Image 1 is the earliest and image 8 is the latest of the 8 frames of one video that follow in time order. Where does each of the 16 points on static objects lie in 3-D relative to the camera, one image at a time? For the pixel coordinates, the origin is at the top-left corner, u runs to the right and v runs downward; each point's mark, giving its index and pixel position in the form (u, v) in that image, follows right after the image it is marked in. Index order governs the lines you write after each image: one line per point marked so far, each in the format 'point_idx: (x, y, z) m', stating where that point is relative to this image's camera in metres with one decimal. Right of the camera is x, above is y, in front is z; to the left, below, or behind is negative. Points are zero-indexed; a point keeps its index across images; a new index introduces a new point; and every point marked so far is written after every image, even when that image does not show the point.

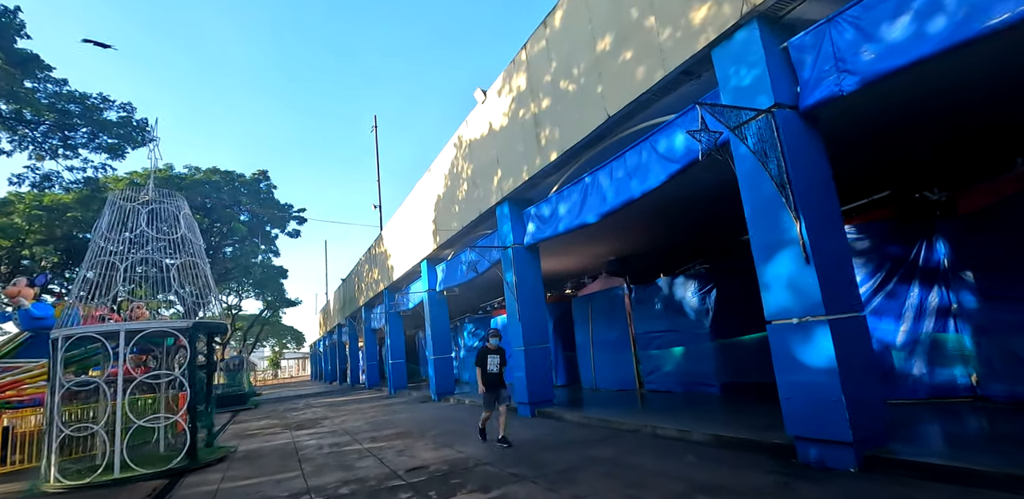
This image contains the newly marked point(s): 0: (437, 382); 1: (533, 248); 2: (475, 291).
0: (-2.0, -3.7, +13.8) m
1: (+0.4, 0.0, +9.5) m
2: (-1.1, -1.3, +15.0) m
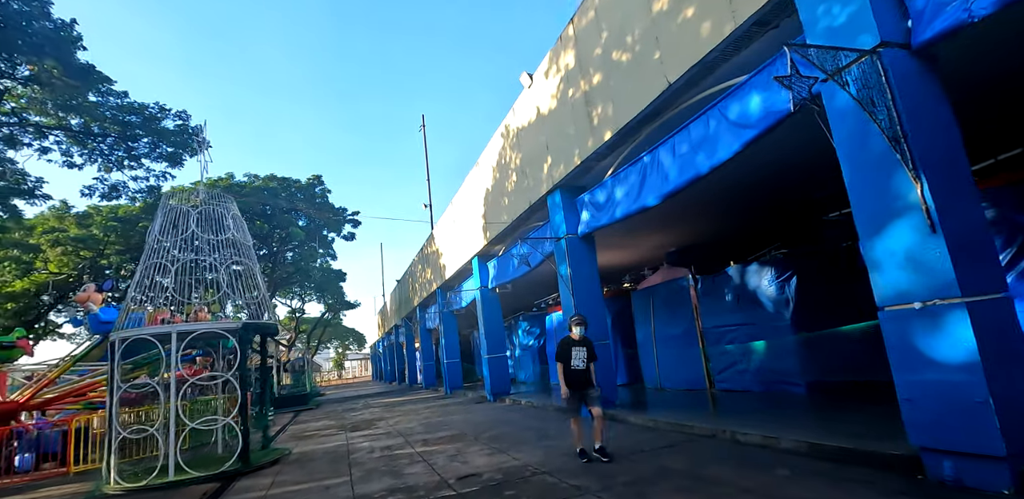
0: (-0.5, -3.6, +13.4) m
1: (+1.4, +0.2, +8.9) m
2: (+0.5, -1.1, +14.5) m
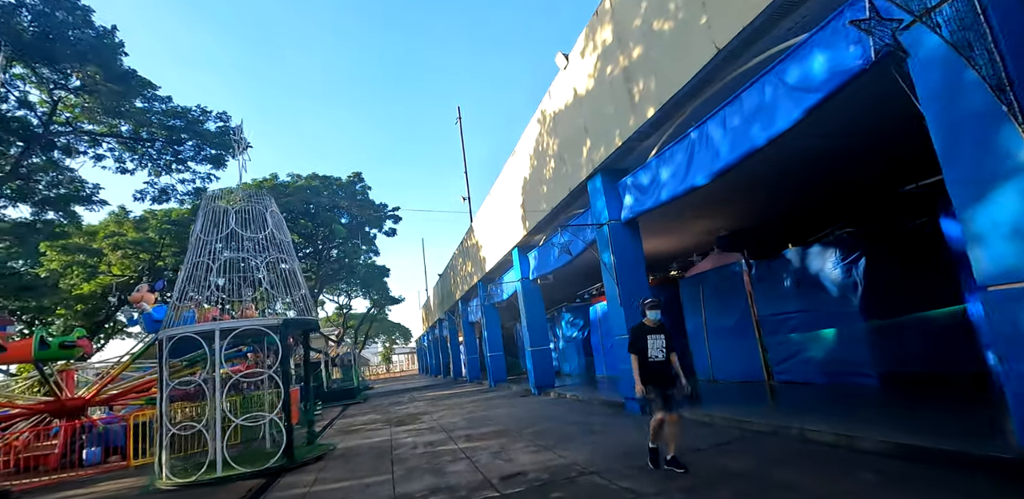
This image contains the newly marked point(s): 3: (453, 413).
0: (+0.7, -3.3, +13.1) m
1: (+2.0, +0.4, +8.4) m
2: (+1.7, -0.8, +14.1) m
3: (-1.3, -3.7, +11.2) m
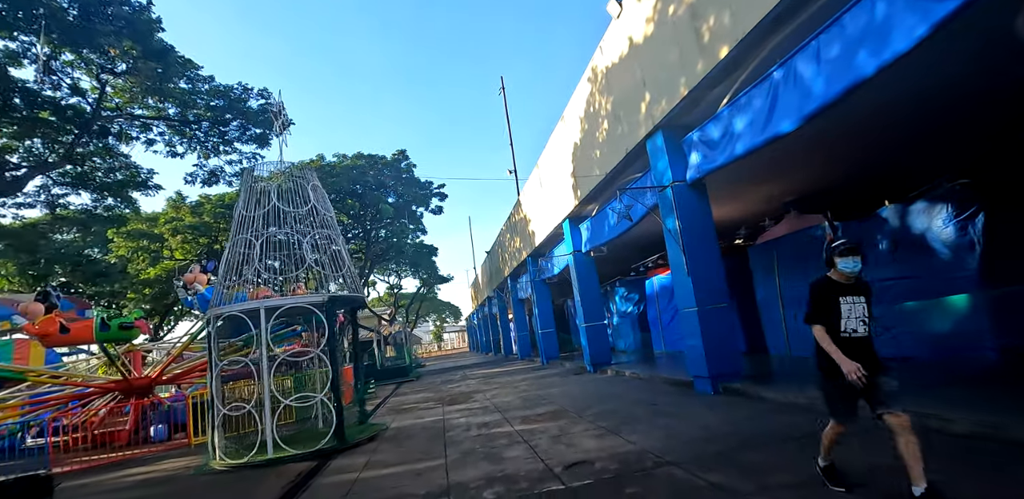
0: (+2.0, -2.6, +12.5) m
1: (+2.8, +1.0, +7.5) m
2: (+3.0, 0.0, +13.3) m
3: (-0.1, -3.1, +10.8) m
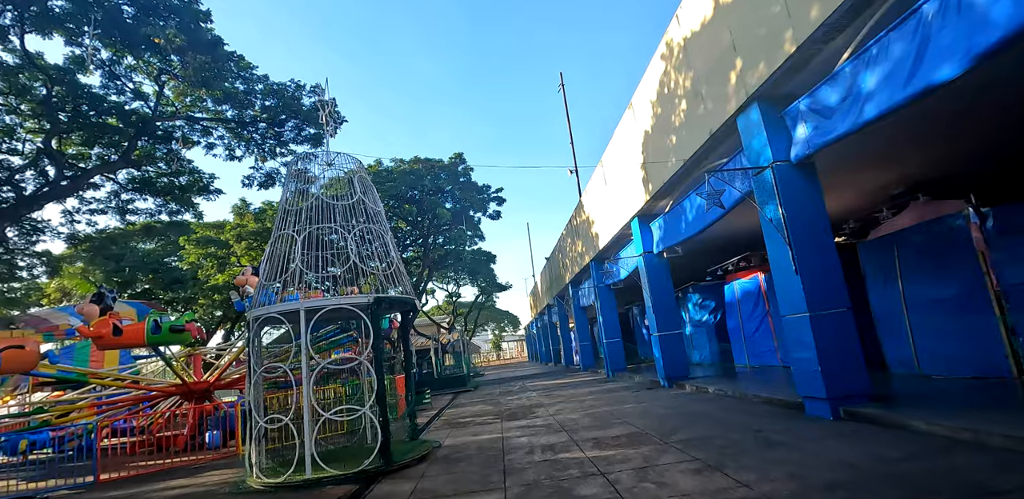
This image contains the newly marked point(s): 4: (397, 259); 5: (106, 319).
0: (+3.5, -2.6, +11.2) m
1: (+3.7, +1.1, +6.2) m
2: (+4.6, 0.0, +11.9) m
3: (+1.2, -3.1, +9.8) m
4: (-2.0, -0.1, +8.2) m
5: (-6.6, -1.1, +8.0) m
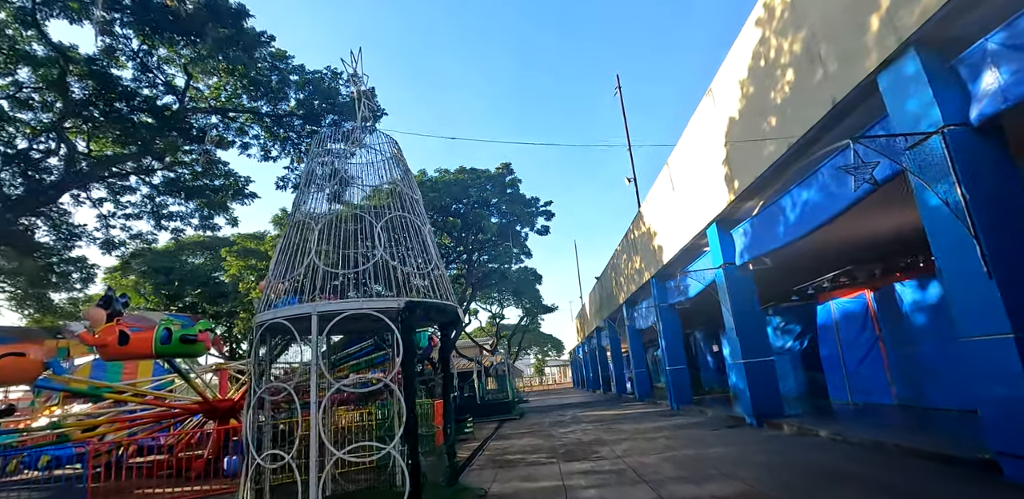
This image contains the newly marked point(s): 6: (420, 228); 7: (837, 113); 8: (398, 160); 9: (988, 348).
0: (+4.5, -2.8, +9.3) m
1: (+4.4, +1.1, +4.5) m
2: (+5.7, -0.3, +10.0) m
3: (+2.1, -3.2, +8.1) m
4: (-1.1, -0.1, +7.0) m
5: (-5.7, -1.1, +7.1) m
6: (-1.2, +0.2, +6.7) m
7: (+3.9, +1.7, +6.0) m
8: (-1.6, +1.3, +7.1) m
9: (+4.2, -0.9, +4.4) m
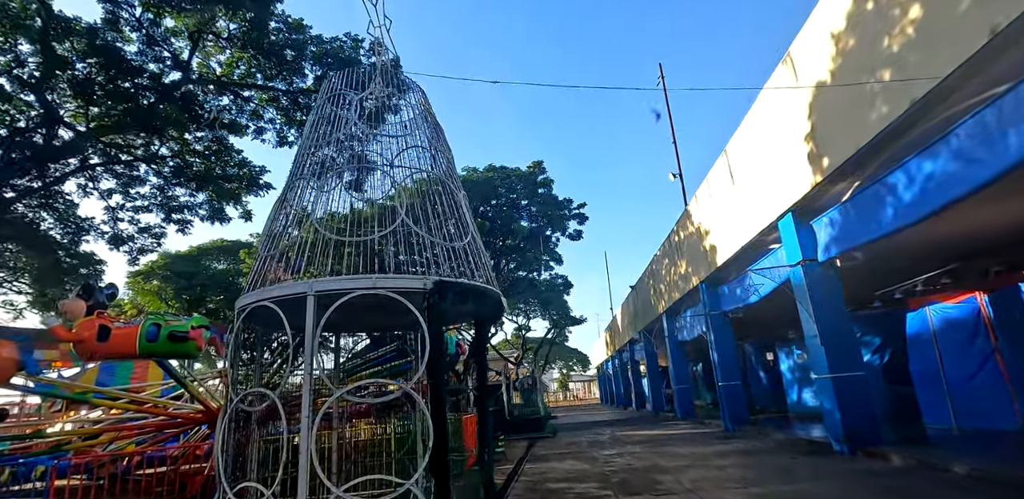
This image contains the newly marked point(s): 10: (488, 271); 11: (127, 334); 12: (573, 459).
0: (+5.2, -2.7, +7.7) m
1: (+4.8, +1.3, +3.1) m
2: (+6.4, -0.2, +8.5) m
3: (+2.7, -3.0, +6.6) m
4: (-0.6, +0.1, +5.8) m
5: (-5.2, -0.9, +6.1) m
6: (-0.6, +0.5, +5.5) m
7: (+4.4, +1.9, +4.6) m
8: (-1.0, +1.5, +5.9) m
9: (+4.6, -0.6, +2.9) m
10: (-0.3, -0.4, +5.6) m
11: (-4.7, -1.0, +6.1) m
12: (+1.1, -3.9, +9.1) m
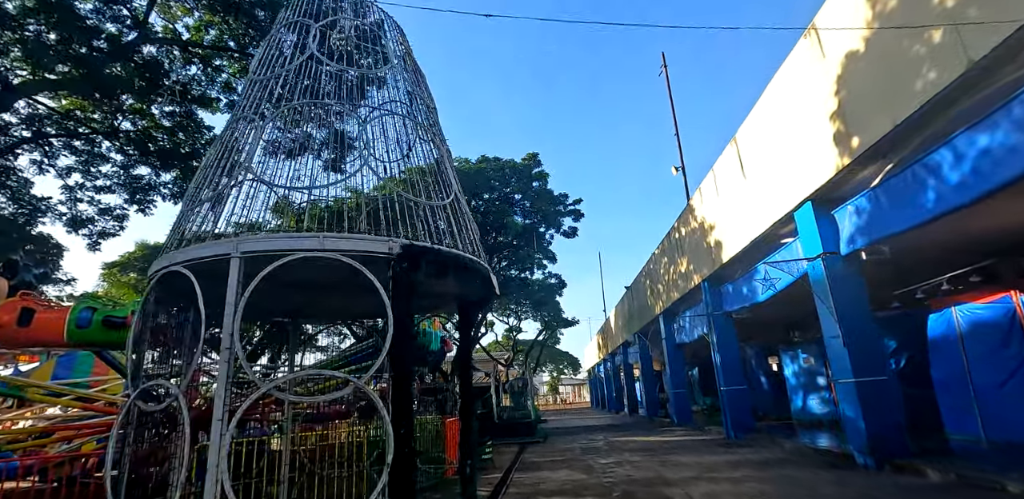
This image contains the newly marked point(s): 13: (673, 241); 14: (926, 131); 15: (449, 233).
0: (+5.0, -2.6, +7.0) m
1: (+4.8, +1.5, +2.4) m
2: (+6.3, -0.1, +7.8) m
3: (+2.5, -2.9, +5.9) m
4: (-0.6, +0.3, +4.9) m
5: (-5.2, -0.5, +5.2) m
6: (-0.7, +0.7, +4.7) m
7: (+4.4, +2.0, +3.9) m
8: (-1.0, +1.7, +5.1) m
9: (+4.6, -0.5, +2.2) m
10: (-0.4, -0.2, +4.8) m
11: (-4.8, -0.7, +5.2) m
12: (+0.9, -3.7, +8.3) m
13: (+4.9, +0.2, +15.4) m
14: (+4.9, +1.4, +5.9) m
15: (-0.6, 0.0, +4.8) m
